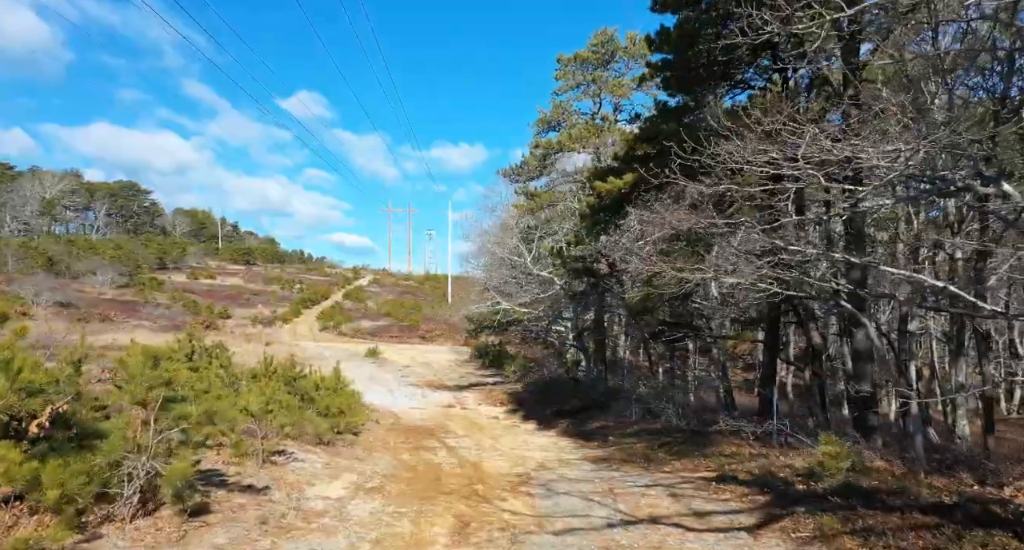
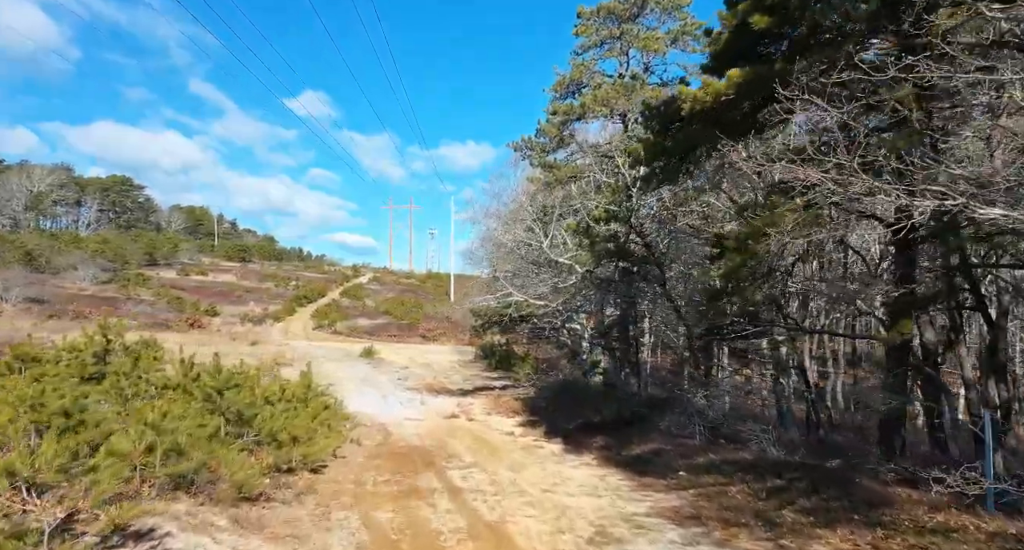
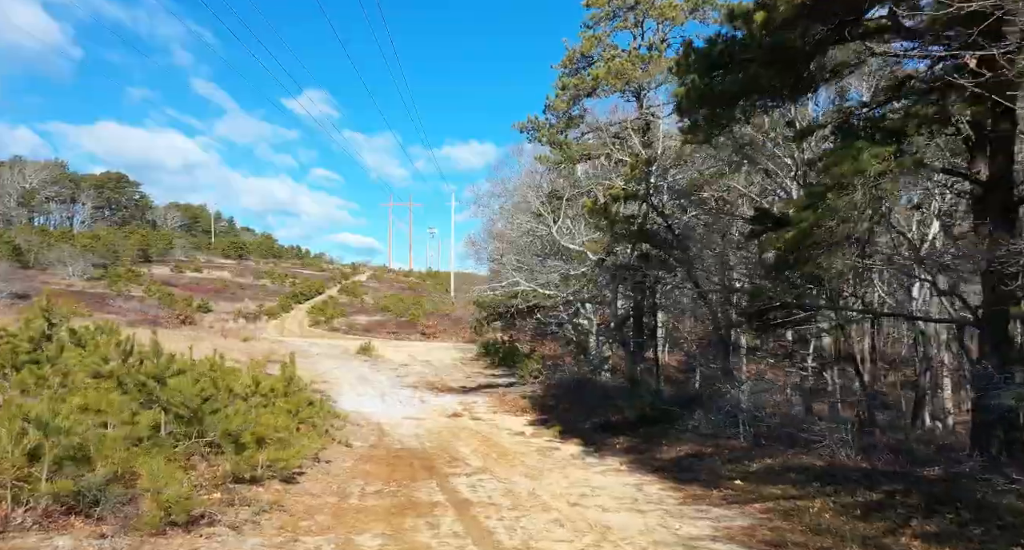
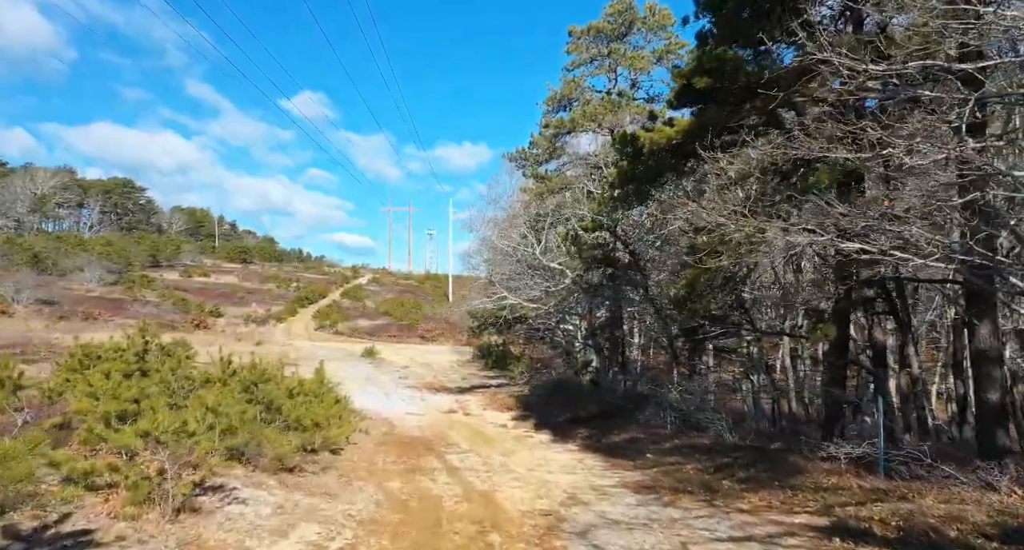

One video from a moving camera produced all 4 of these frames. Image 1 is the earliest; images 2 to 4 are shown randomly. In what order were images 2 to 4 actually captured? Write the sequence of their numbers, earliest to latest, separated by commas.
4, 2, 3
